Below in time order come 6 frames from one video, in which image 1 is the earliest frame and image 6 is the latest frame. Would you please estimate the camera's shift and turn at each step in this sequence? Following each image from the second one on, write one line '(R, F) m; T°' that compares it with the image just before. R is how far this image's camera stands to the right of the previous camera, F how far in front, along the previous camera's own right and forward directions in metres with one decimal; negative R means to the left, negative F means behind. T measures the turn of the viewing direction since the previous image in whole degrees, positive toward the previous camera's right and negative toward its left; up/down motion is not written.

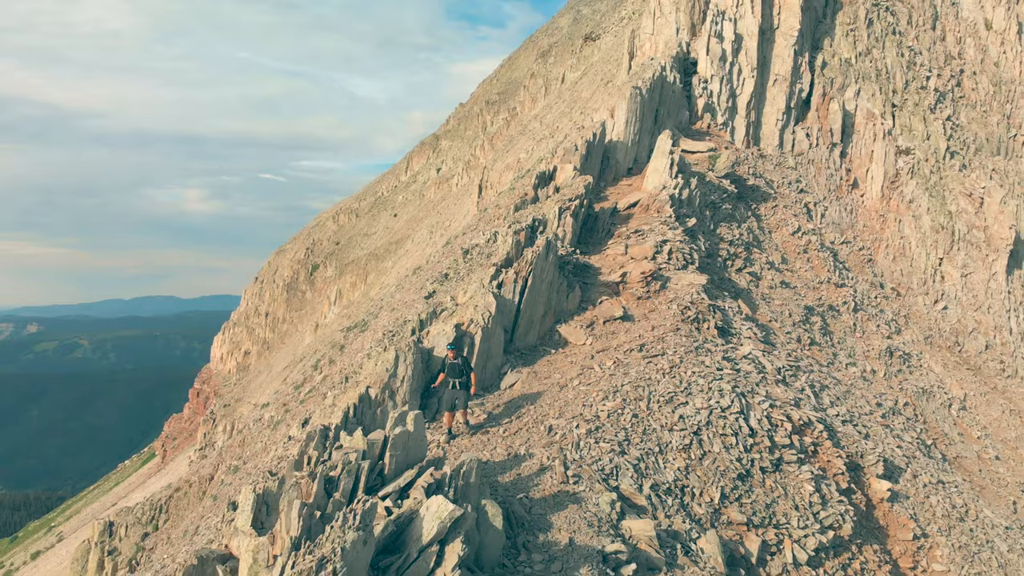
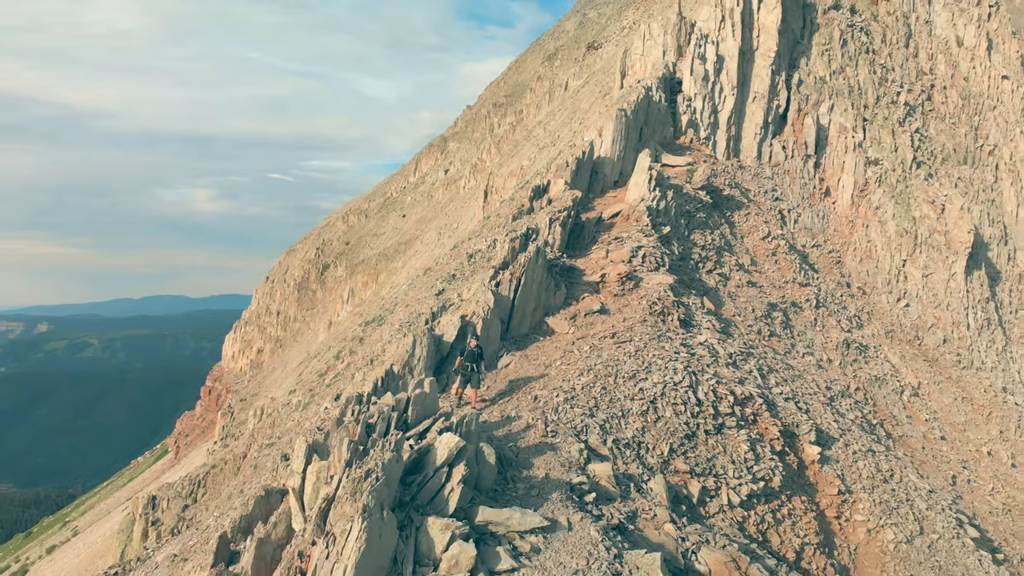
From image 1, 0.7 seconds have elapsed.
(+0.3, -3.3) m; -1°
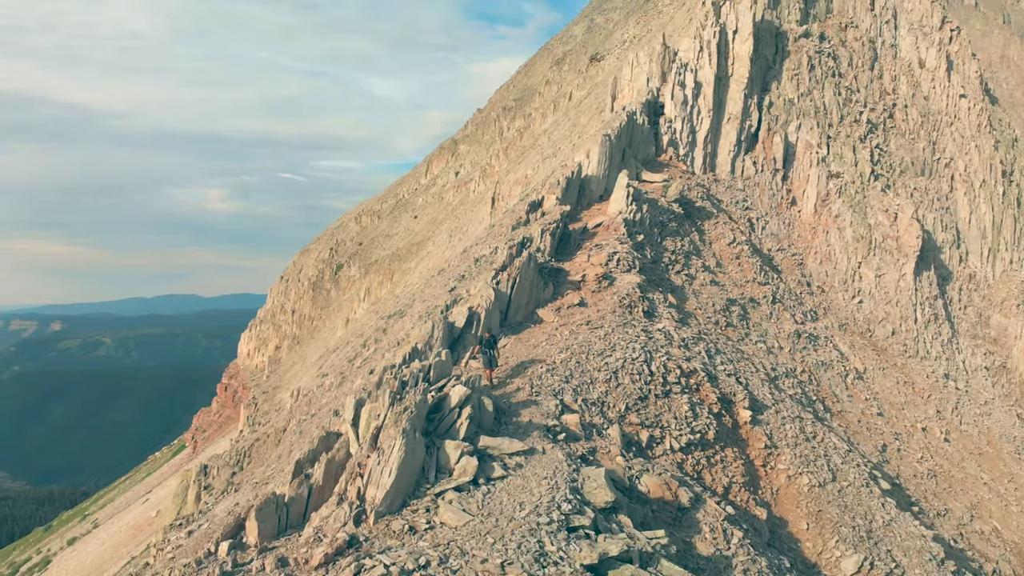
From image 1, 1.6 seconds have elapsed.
(+0.4, -5.0) m; -1°
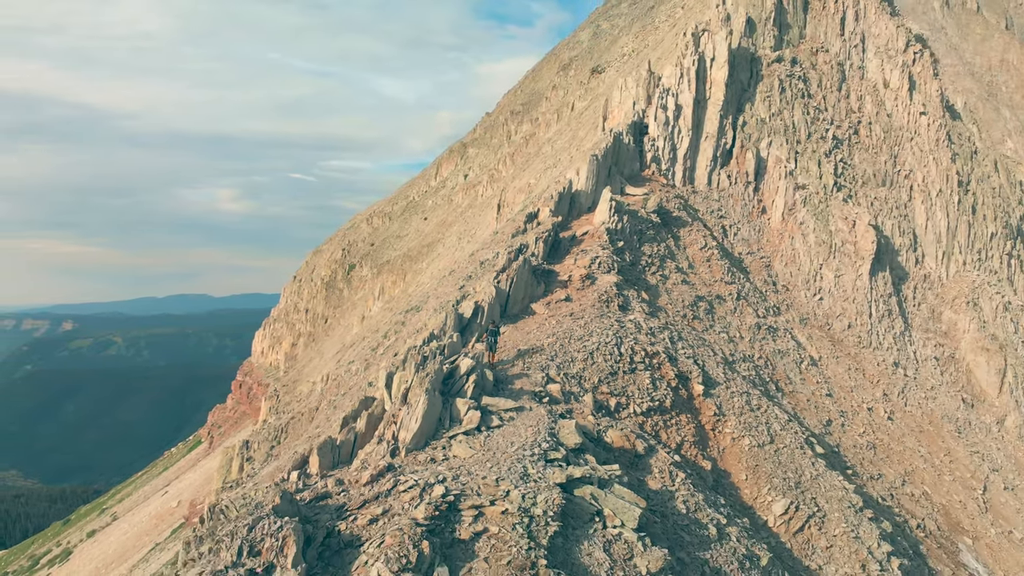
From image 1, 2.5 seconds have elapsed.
(+0.4, -5.5) m; -1°
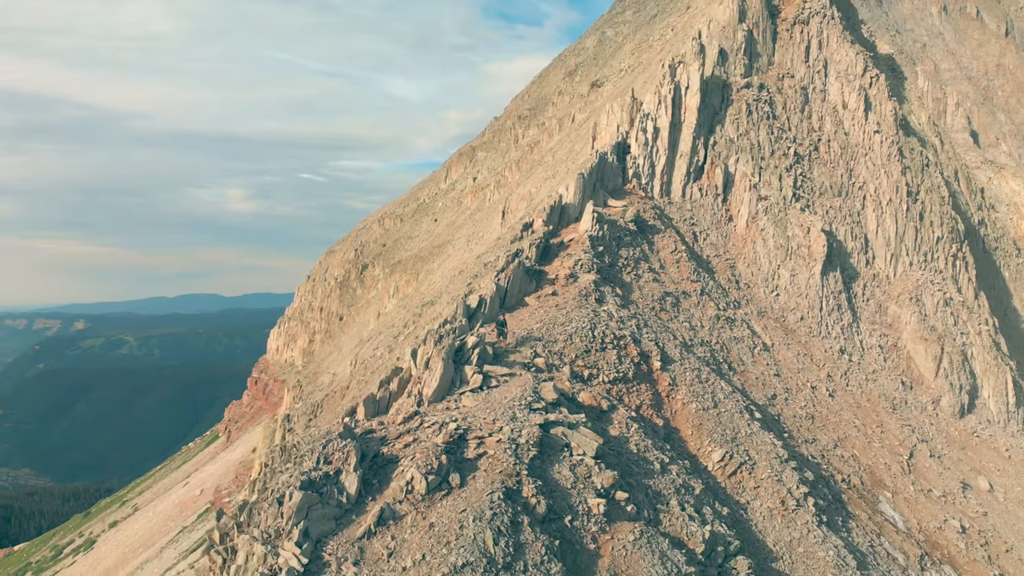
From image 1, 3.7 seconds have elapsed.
(+0.6, -7.5) m; -1°
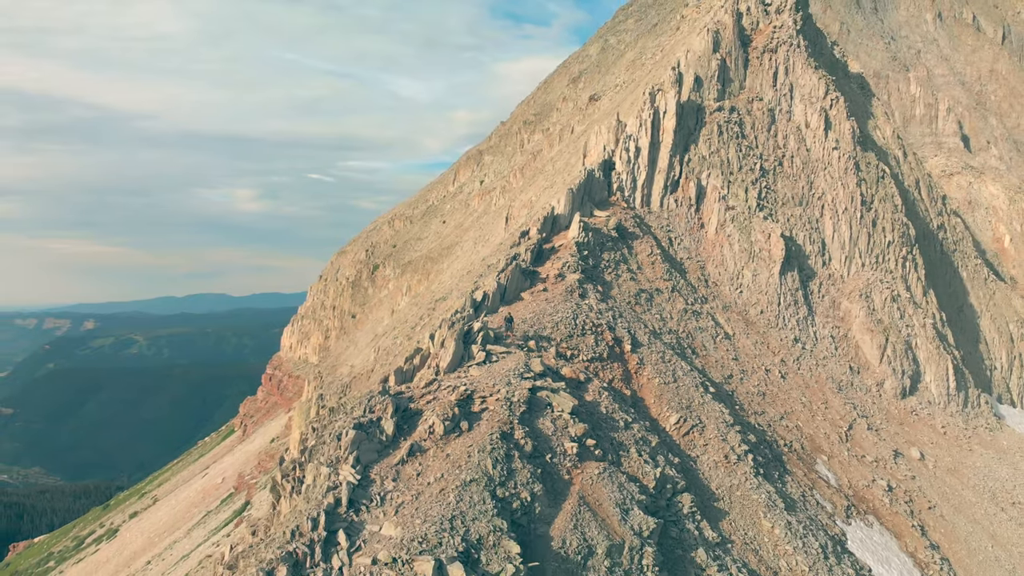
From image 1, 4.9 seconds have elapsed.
(+0.6, -8.5) m; -1°
